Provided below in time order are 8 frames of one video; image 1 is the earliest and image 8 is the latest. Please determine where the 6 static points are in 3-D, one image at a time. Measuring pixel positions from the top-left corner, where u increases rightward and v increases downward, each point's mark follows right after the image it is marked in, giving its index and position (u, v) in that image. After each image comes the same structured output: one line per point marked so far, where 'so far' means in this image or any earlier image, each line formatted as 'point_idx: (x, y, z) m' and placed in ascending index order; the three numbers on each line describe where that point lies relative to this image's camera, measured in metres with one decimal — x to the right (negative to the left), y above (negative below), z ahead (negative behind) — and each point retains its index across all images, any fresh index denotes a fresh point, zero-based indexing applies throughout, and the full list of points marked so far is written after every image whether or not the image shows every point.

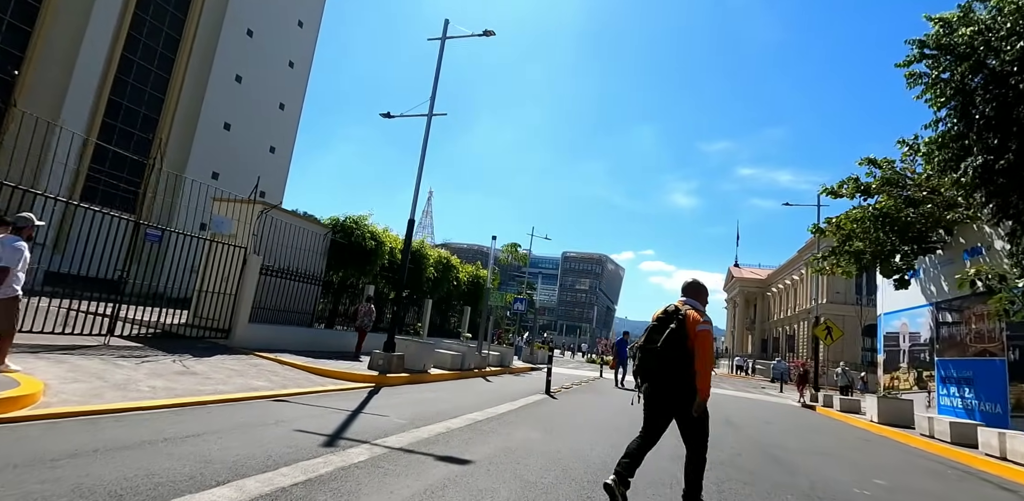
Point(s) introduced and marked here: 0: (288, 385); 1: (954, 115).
0: (-3.5, -2.1, +8.1) m
1: (+9.4, +2.9, +11.1) m
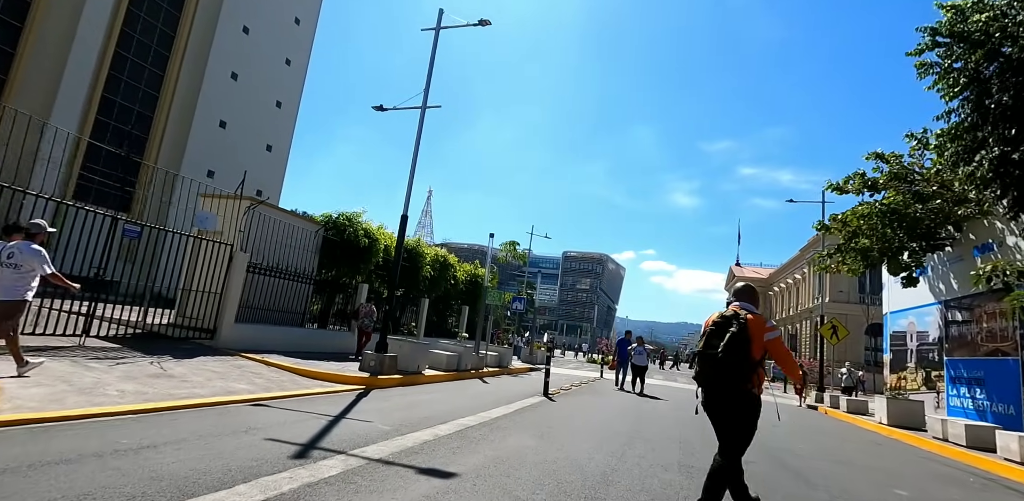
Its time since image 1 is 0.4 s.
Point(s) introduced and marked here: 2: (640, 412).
0: (-3.6, -2.0, +7.7) m
1: (+9.3, +2.9, +10.7) m
2: (+2.2, -2.8, +9.0) m
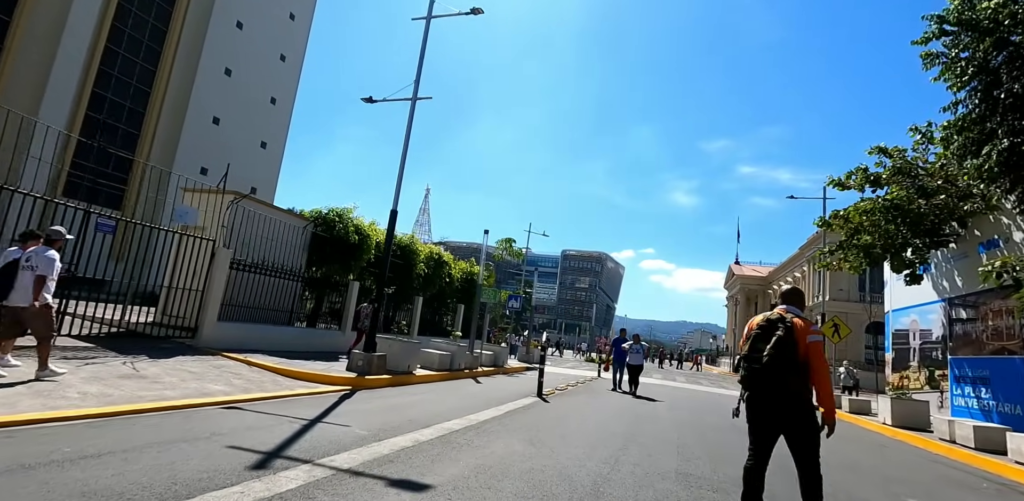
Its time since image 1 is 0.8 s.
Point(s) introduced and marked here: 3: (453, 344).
0: (-3.7, -2.0, +7.3) m
1: (+9.1, +3.0, +10.3) m
2: (+2.1, -2.7, +8.7) m
3: (-1.6, -2.4, +13.9) m
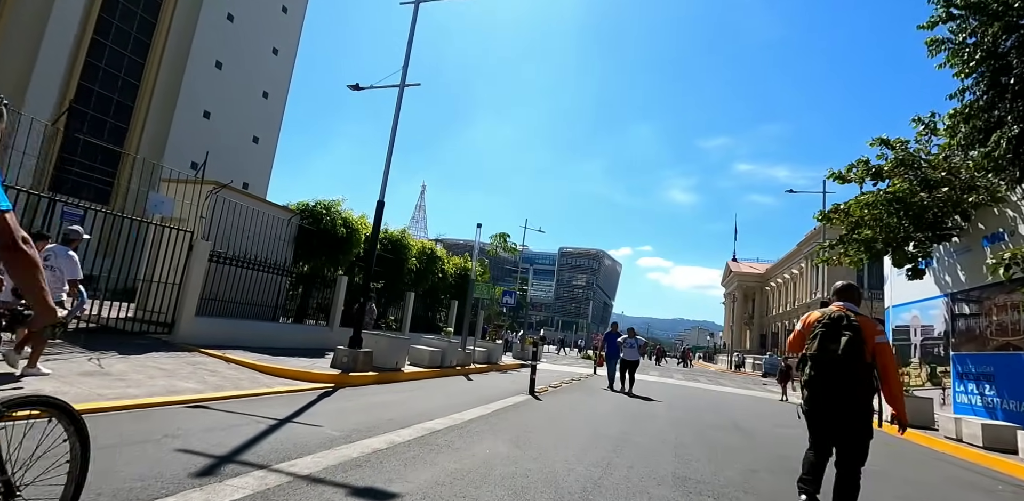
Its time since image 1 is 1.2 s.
0: (-3.8, -1.8, +7.0) m
1: (+9.0, +3.2, +10.0) m
2: (+1.9, -2.6, +8.3) m
3: (-1.8, -2.3, +13.5) m
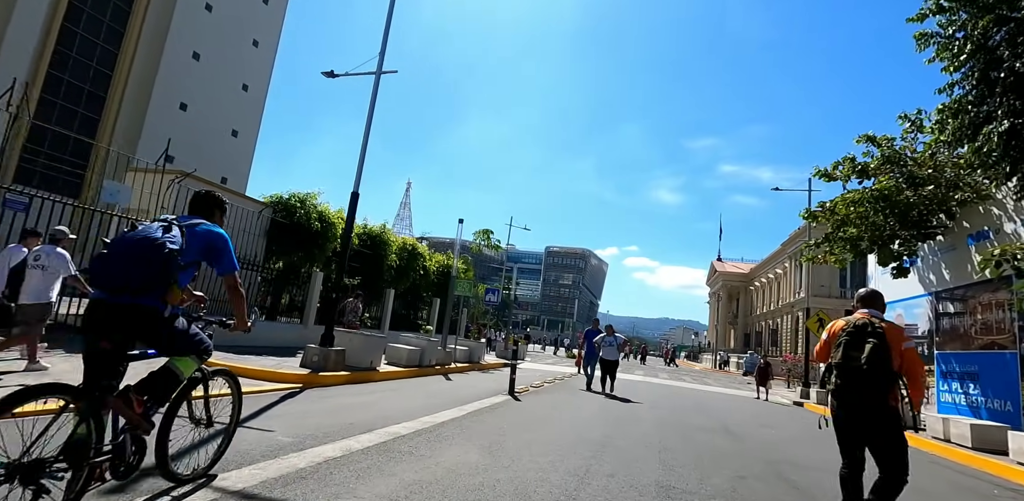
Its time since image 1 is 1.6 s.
0: (-4.1, -1.7, +6.5) m
1: (+8.6, +3.2, +9.8) m
2: (+1.6, -2.5, +8.0) m
3: (-2.3, -2.2, +13.1) m
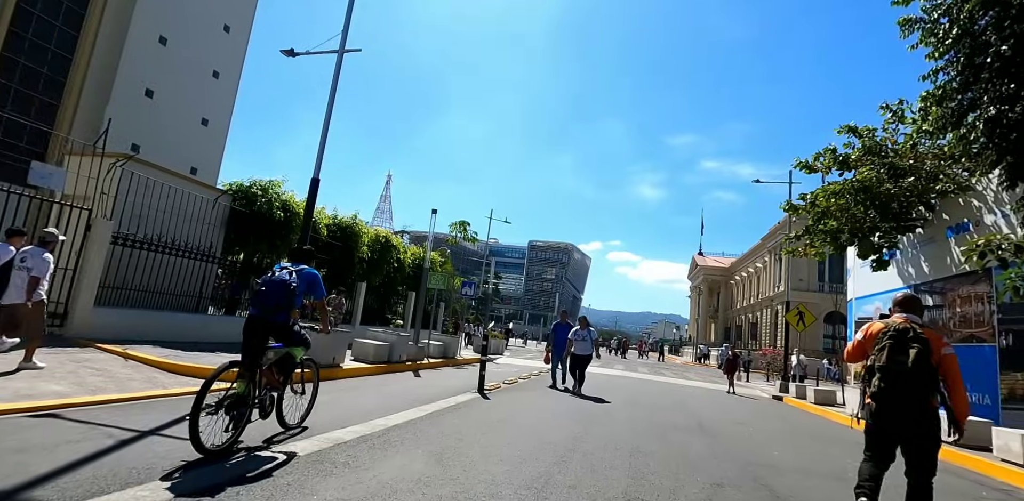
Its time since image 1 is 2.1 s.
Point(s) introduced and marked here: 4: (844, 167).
0: (-4.6, -1.6, +5.9) m
1: (+8.1, +3.4, +9.5) m
2: (+1.1, -2.3, +7.5) m
3: (-2.9, -2.0, +12.5) m
4: (+9.6, +2.4, +15.0) m
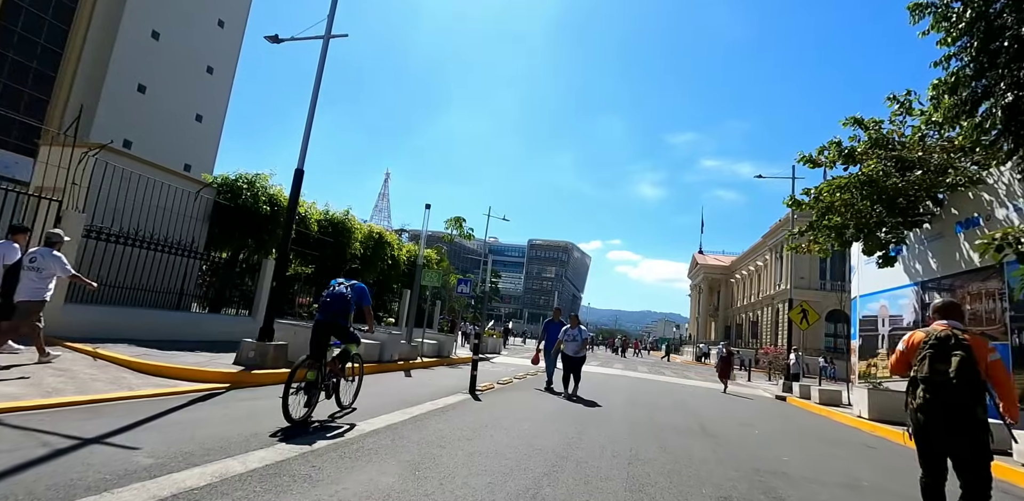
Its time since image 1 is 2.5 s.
0: (-4.7, -1.5, +5.4) m
1: (+8.0, +3.5, +9.1) m
2: (+1.0, -2.2, +7.1) m
3: (-3.0, -1.9, +12.1) m
4: (+9.4, +2.5, +14.6) m
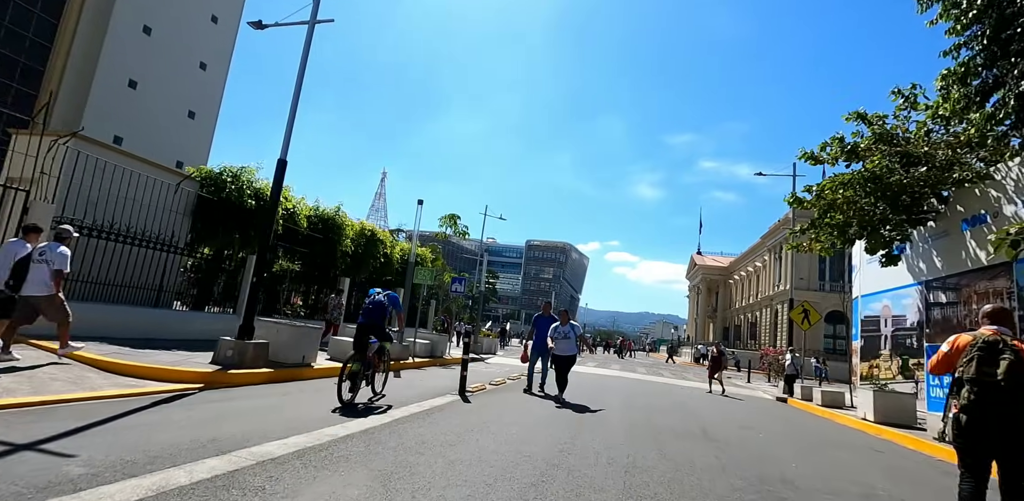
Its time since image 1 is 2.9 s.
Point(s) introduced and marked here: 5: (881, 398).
0: (-4.8, -1.4, +5.0) m
1: (+7.9, +3.6, +8.7) m
2: (+0.9, -2.2, +6.8) m
3: (-3.1, -1.8, +11.7) m
4: (+9.3, +2.6, +14.3) m
5: (+7.5, -3.0, +10.6) m
